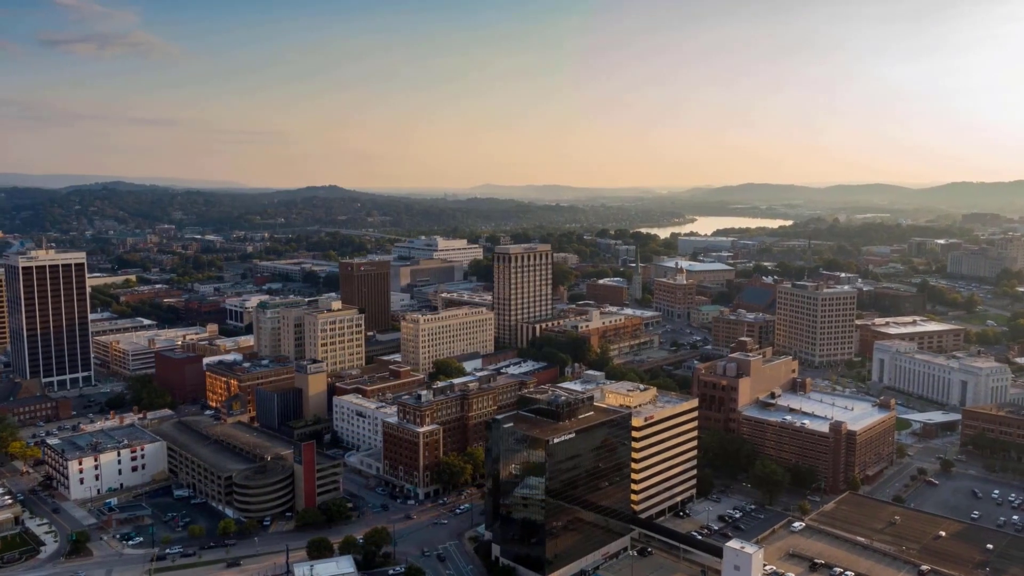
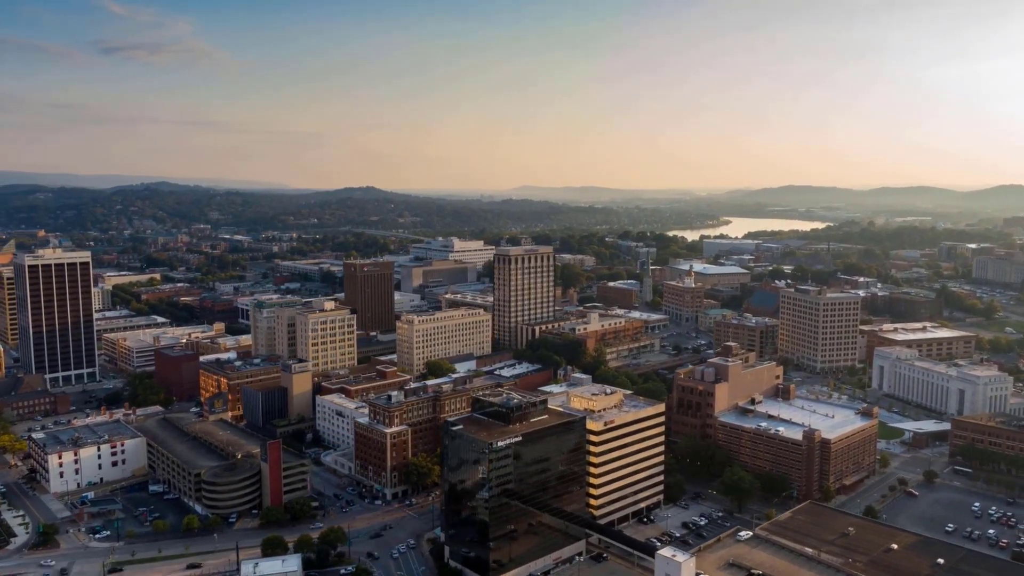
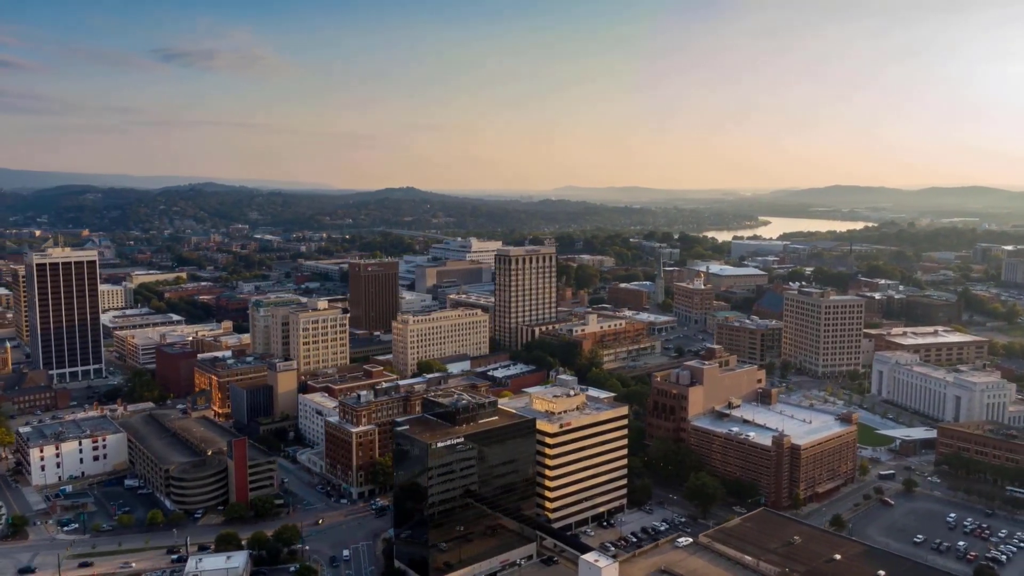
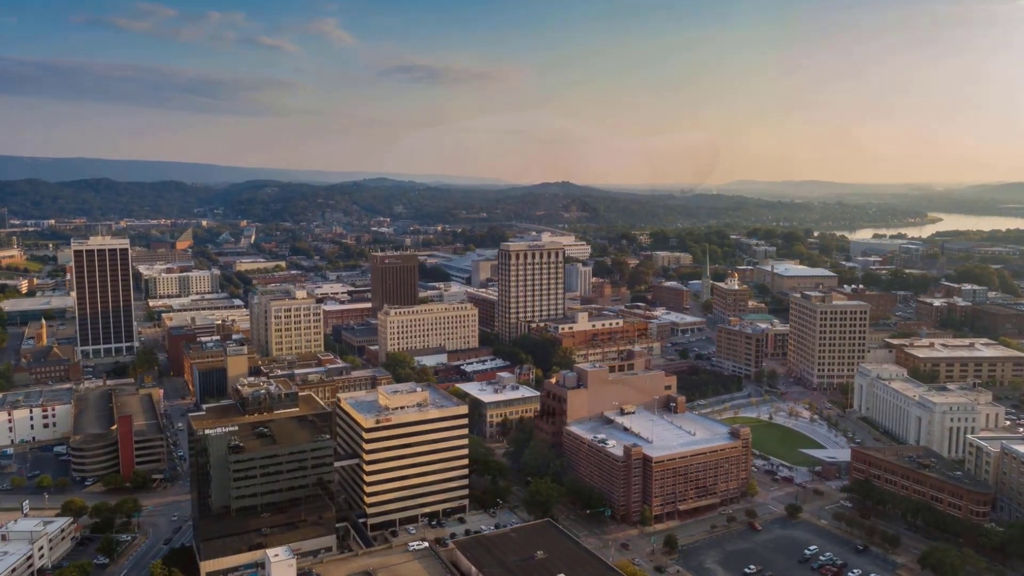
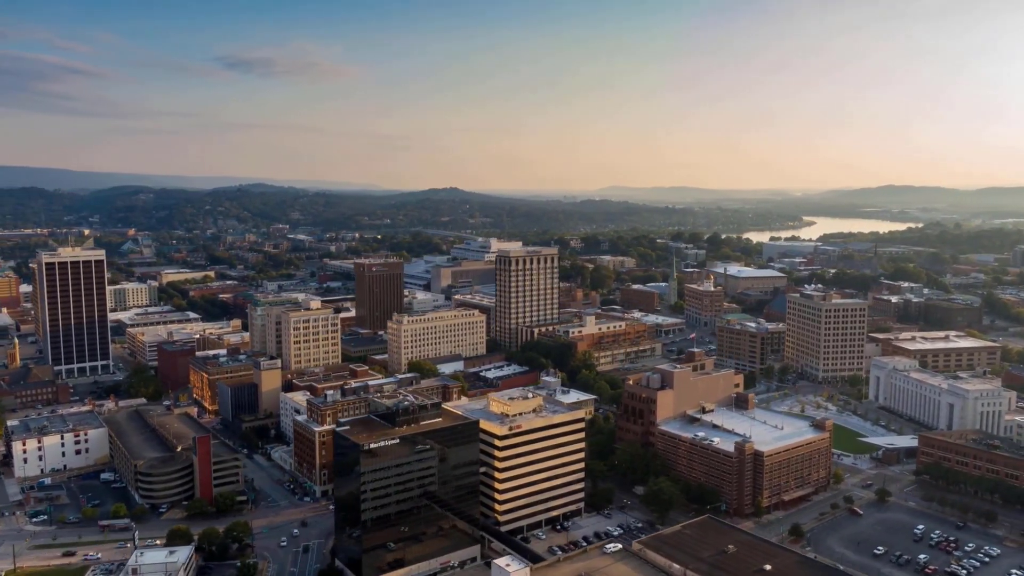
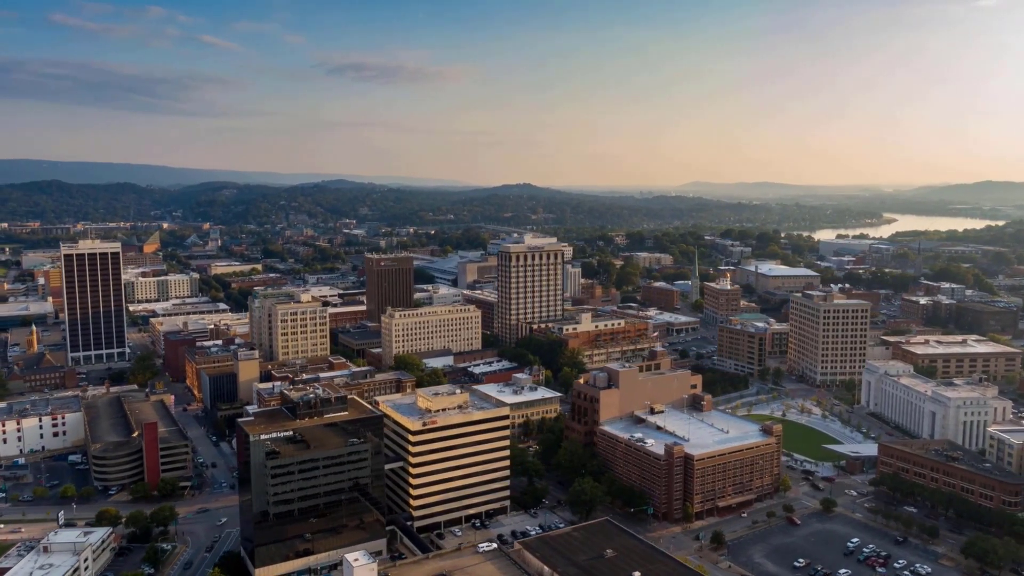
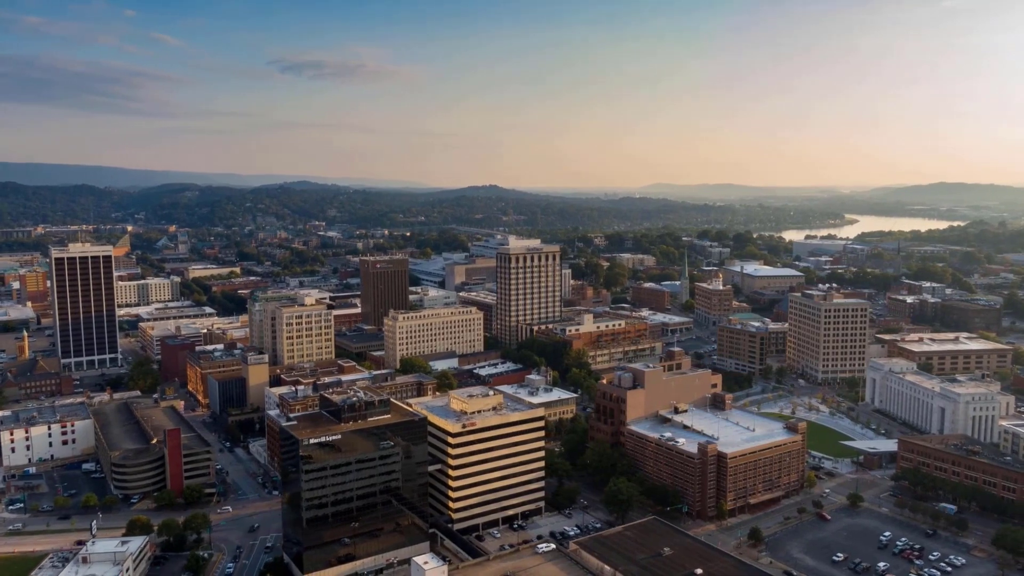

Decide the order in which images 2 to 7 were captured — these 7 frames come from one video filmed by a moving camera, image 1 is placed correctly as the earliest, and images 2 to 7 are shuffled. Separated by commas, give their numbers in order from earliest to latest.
2, 3, 5, 7, 6, 4
